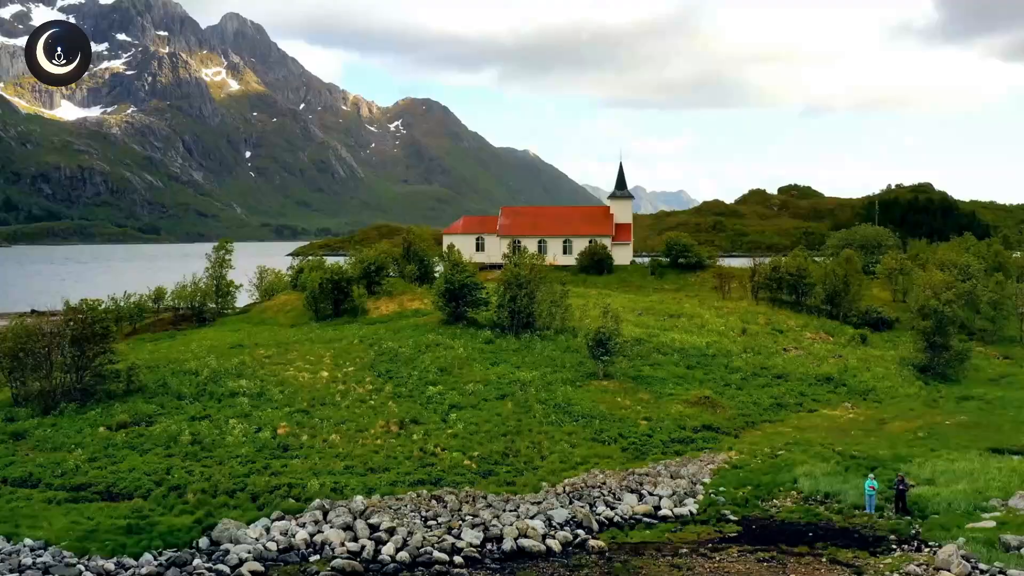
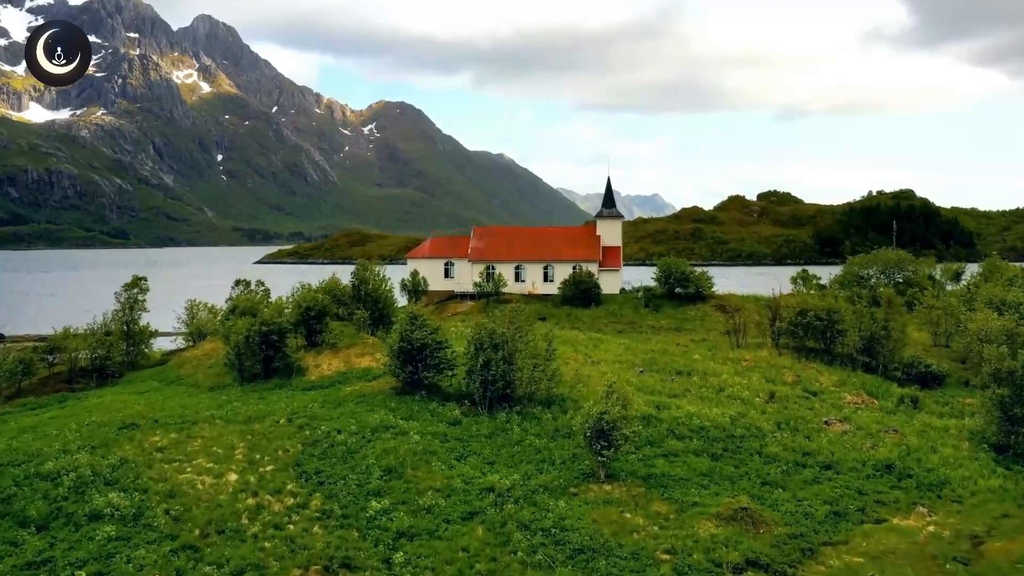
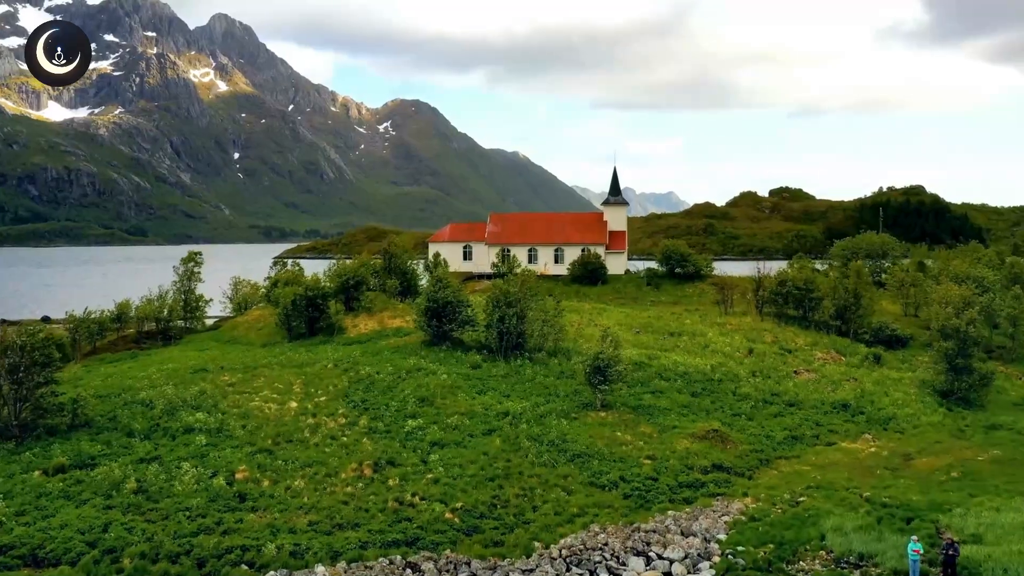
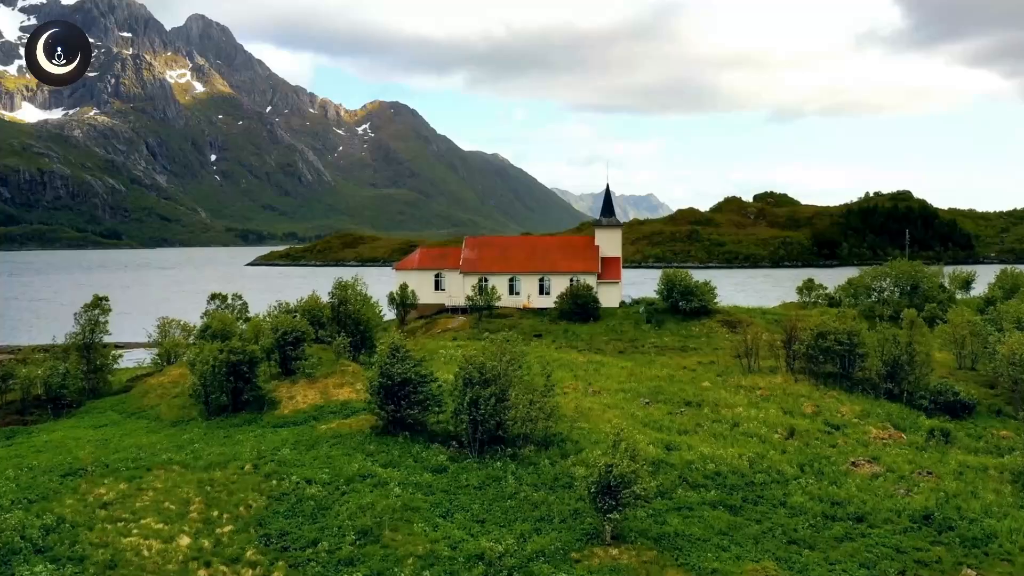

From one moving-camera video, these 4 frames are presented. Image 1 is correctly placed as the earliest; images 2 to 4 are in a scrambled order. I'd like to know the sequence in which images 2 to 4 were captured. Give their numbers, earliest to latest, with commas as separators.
3, 2, 4
